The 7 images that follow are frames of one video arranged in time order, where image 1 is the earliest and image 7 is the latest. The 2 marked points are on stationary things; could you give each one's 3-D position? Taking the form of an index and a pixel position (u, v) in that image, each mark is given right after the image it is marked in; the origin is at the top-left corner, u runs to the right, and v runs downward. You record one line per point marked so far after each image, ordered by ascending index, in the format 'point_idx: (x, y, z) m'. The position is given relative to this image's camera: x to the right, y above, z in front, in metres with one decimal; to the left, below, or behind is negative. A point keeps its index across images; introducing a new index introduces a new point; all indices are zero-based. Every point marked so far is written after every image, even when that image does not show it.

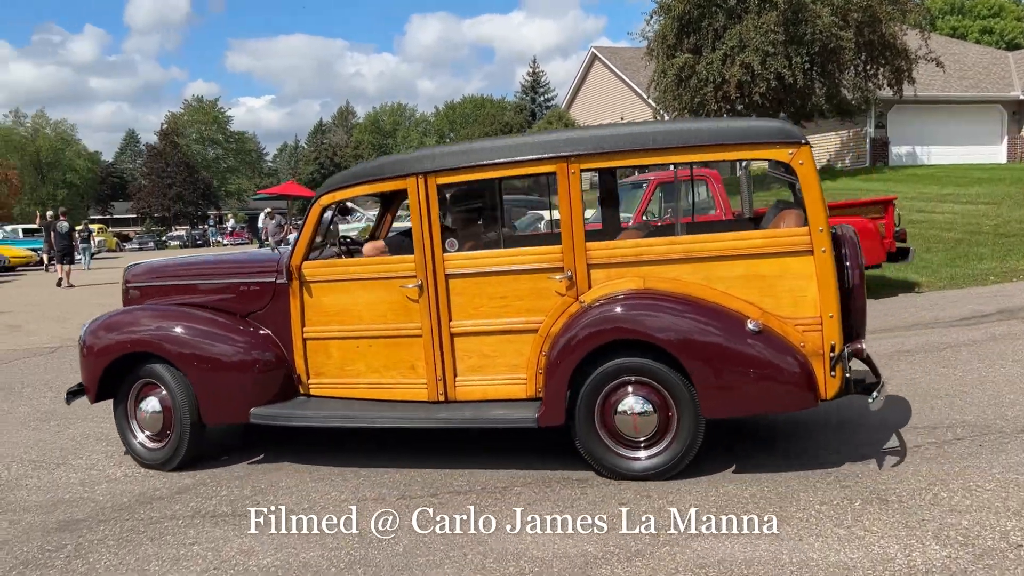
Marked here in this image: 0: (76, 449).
0: (-2.9, -1.1, +6.1) m
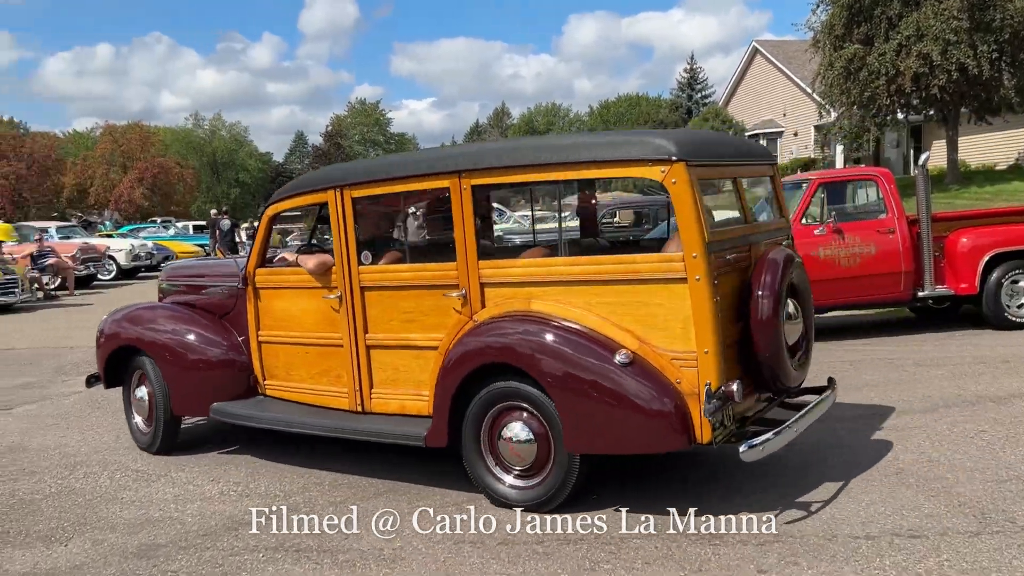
0: (-2.1, -1.1, +5.9) m
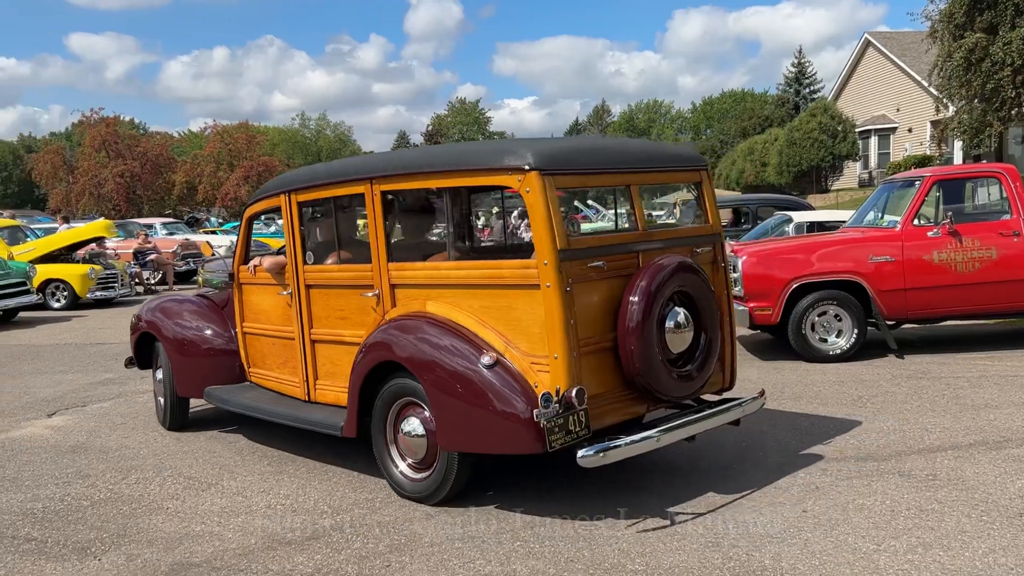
0: (-1.7, -1.1, +5.6) m
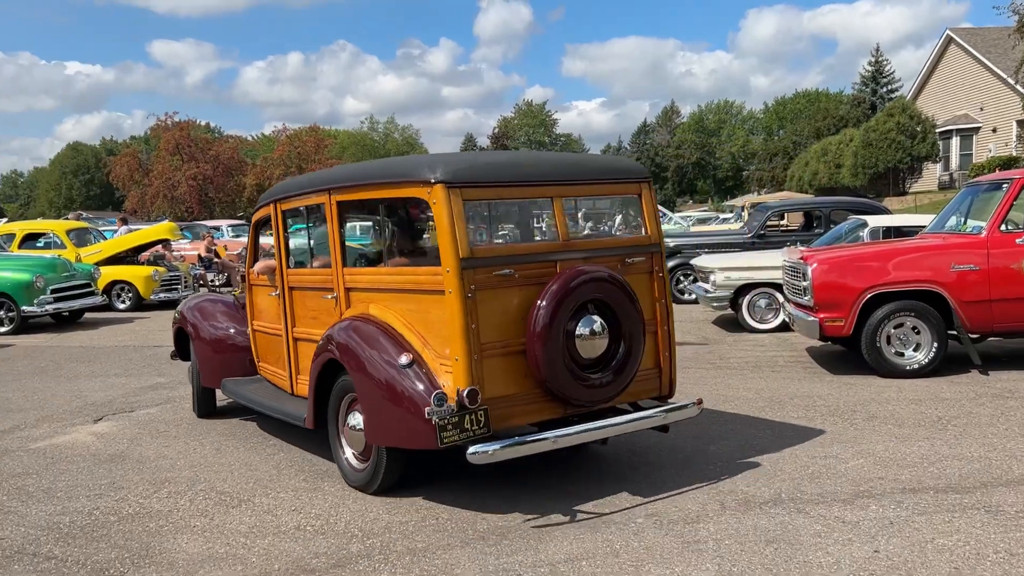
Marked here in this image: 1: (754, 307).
0: (-1.4, -1.1, +5.4) m
1: (+3.1, -0.2, +11.7) m
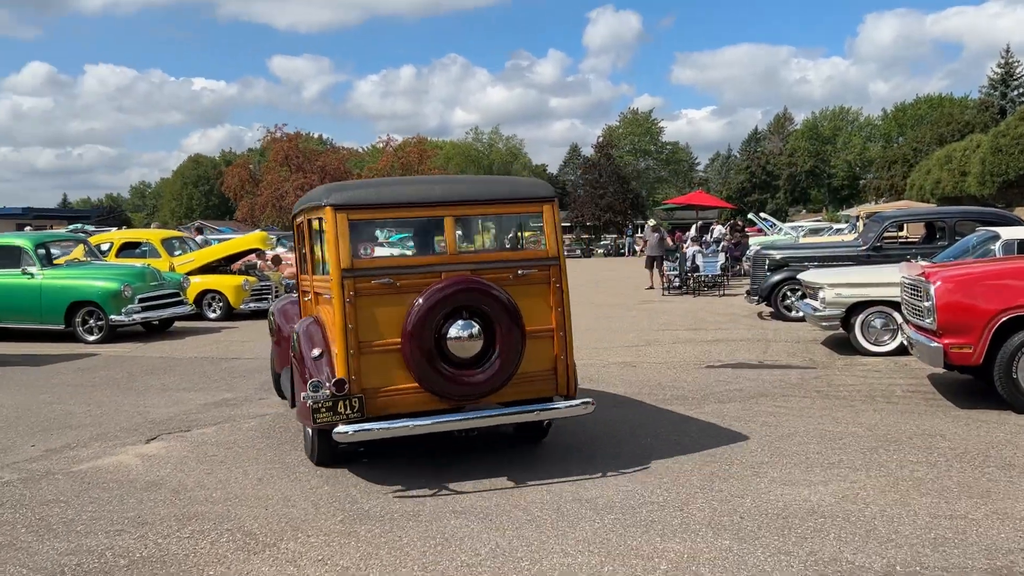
0: (-1.1, -1.2, +4.9) m
1: (+4.1, -0.5, +10.6) m
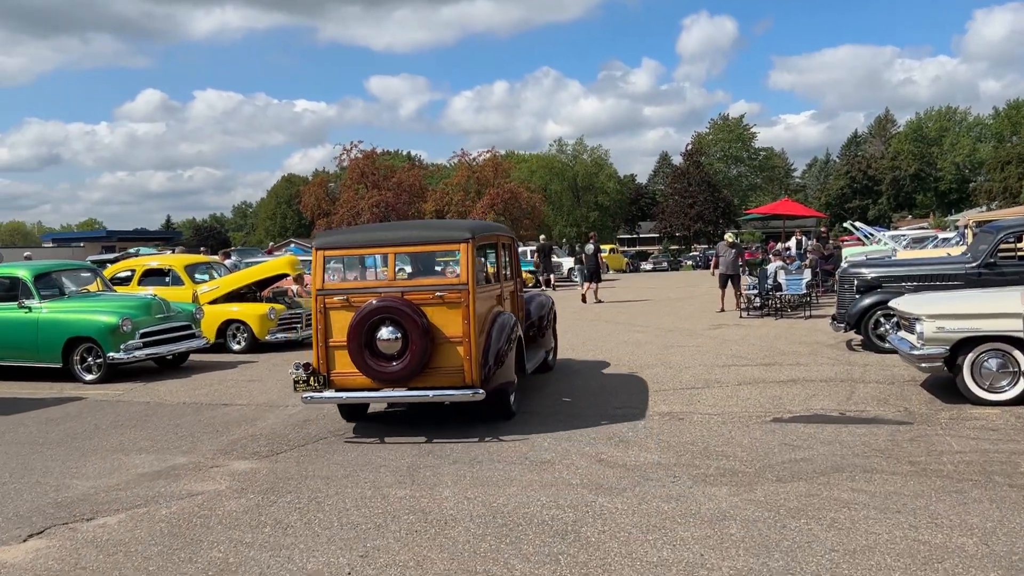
0: (-1.5, -1.5, +3.2) m
1: (+4.3, -0.7, +8.4) m
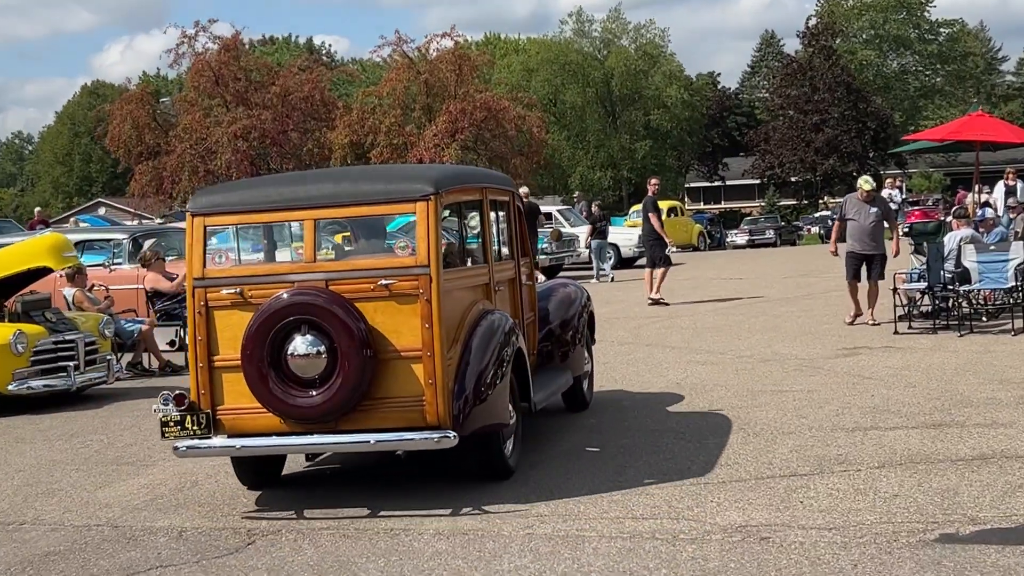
0: (-2.2, -2.0, -0.2) m
1: (+4.1, -0.7, +4.3) m
